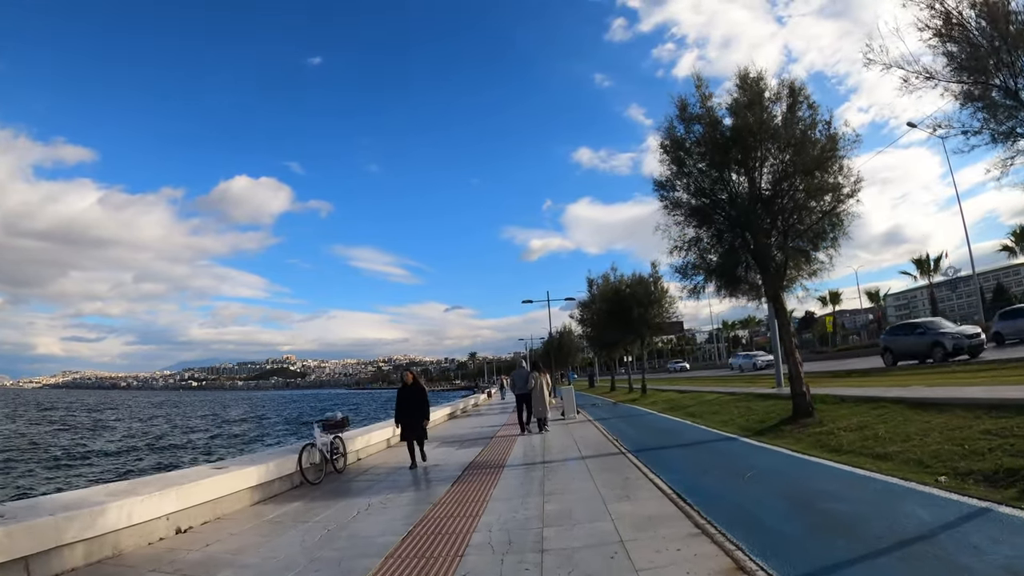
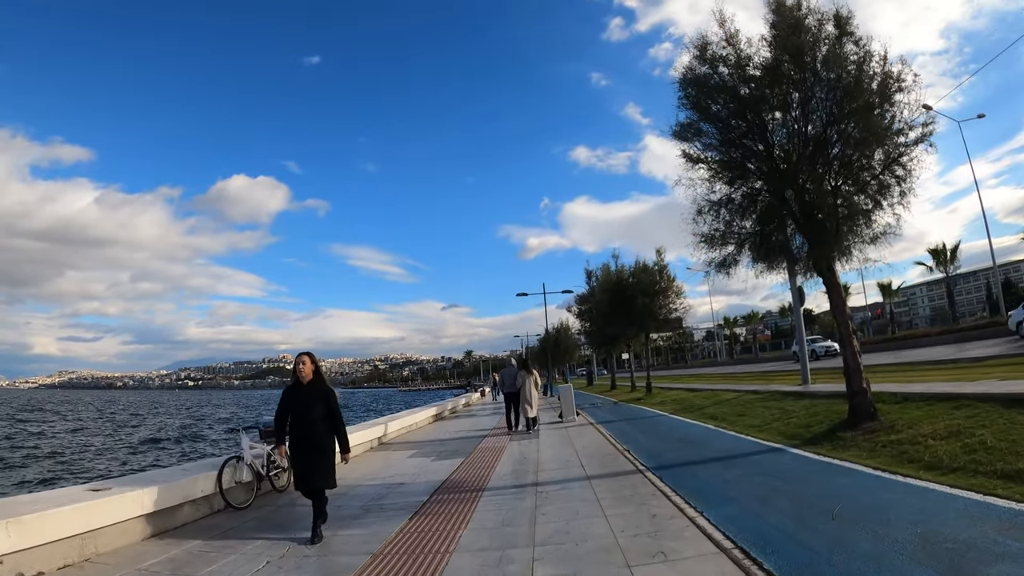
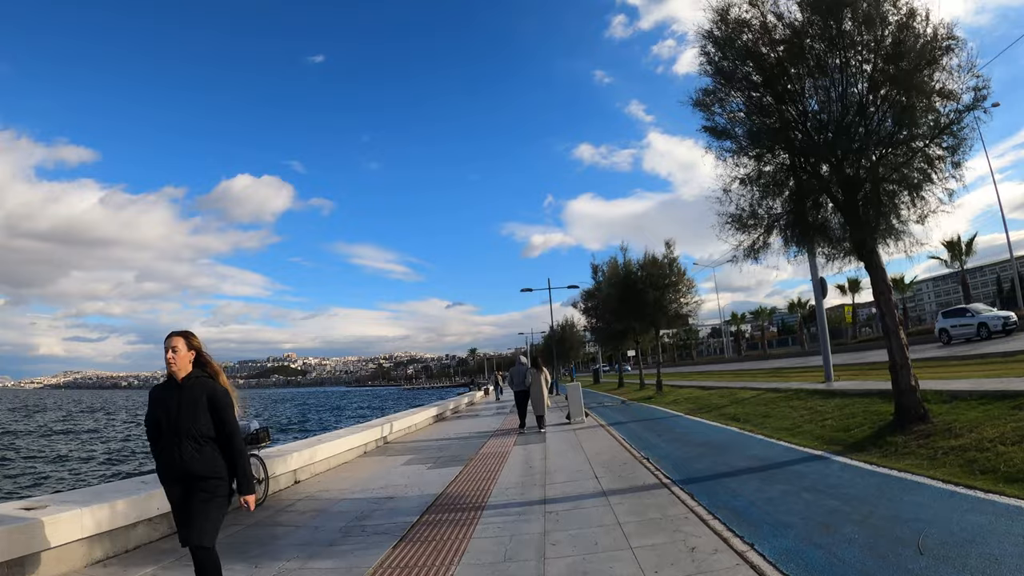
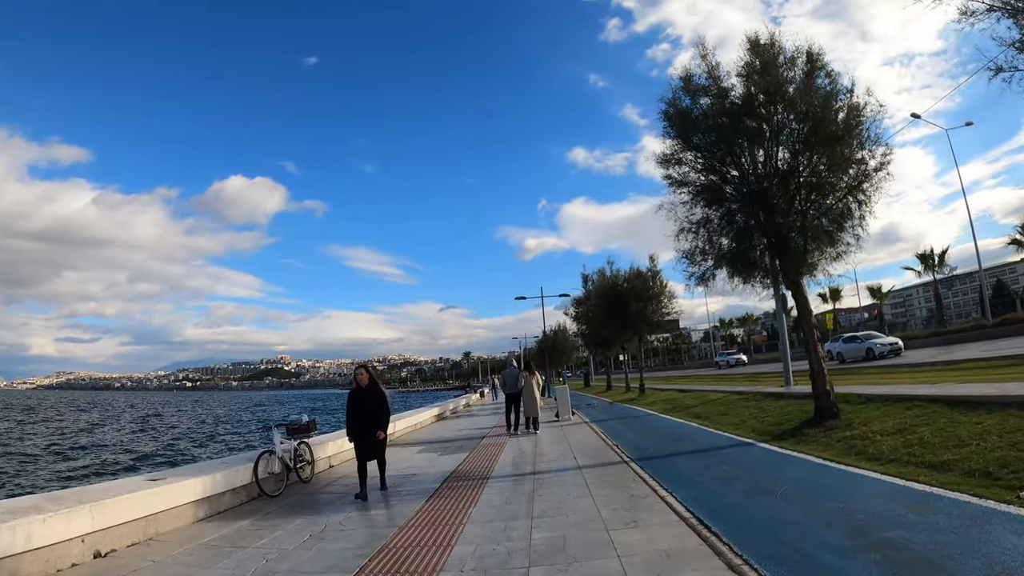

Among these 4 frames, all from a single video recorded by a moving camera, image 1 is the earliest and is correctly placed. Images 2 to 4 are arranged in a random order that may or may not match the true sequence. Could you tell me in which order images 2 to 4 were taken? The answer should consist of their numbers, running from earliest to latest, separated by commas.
4, 2, 3
